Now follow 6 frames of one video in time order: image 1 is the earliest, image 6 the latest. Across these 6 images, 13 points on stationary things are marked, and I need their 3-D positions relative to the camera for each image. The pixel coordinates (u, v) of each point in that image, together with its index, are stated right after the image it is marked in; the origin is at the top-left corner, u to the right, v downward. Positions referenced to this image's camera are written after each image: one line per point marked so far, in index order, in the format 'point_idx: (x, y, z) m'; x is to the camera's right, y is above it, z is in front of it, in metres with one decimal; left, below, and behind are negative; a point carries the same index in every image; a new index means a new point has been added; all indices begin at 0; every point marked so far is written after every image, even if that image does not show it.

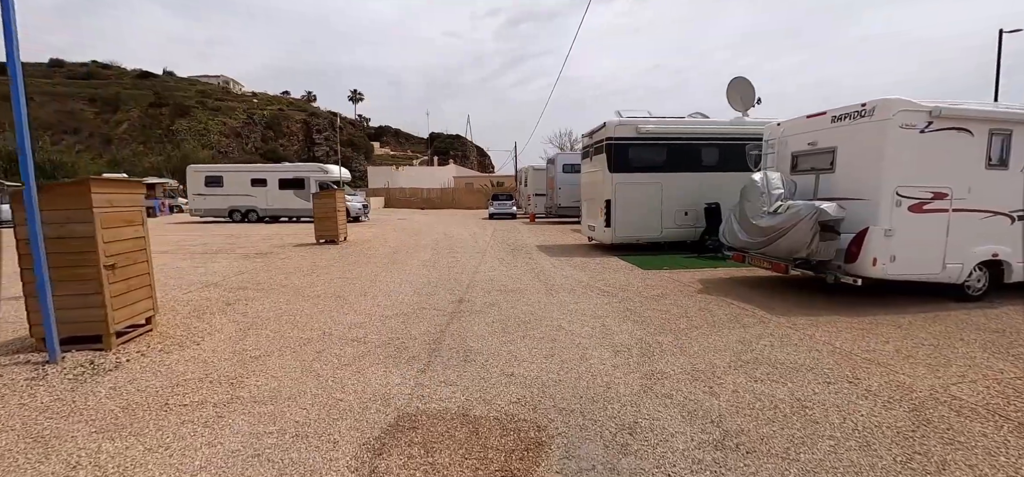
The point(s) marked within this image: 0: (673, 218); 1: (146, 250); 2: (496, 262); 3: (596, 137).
0: (+4.0, +0.5, +10.9) m
1: (-4.0, -0.1, +4.8) m
2: (-0.4, -0.5, +9.7) m
3: (+2.1, +2.6, +11.2) m
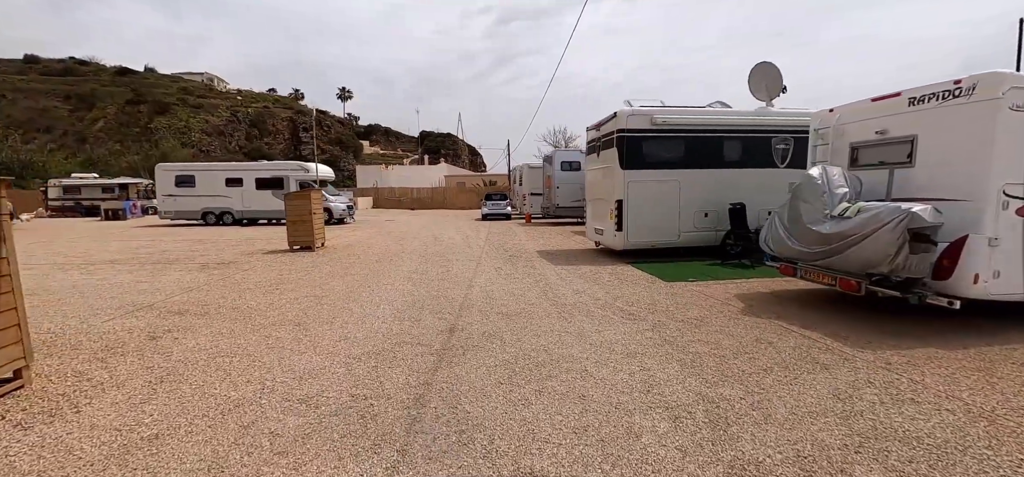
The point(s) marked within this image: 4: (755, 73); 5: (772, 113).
0: (+4.0, +0.4, +9.6) m
1: (-3.9, -0.3, +3.5) m
2: (-0.4, -0.6, +8.4) m
3: (+2.1, +2.5, +9.9) m
4: (+5.6, +3.8, +10.1) m
5: (+5.9, +2.8, +9.9) m
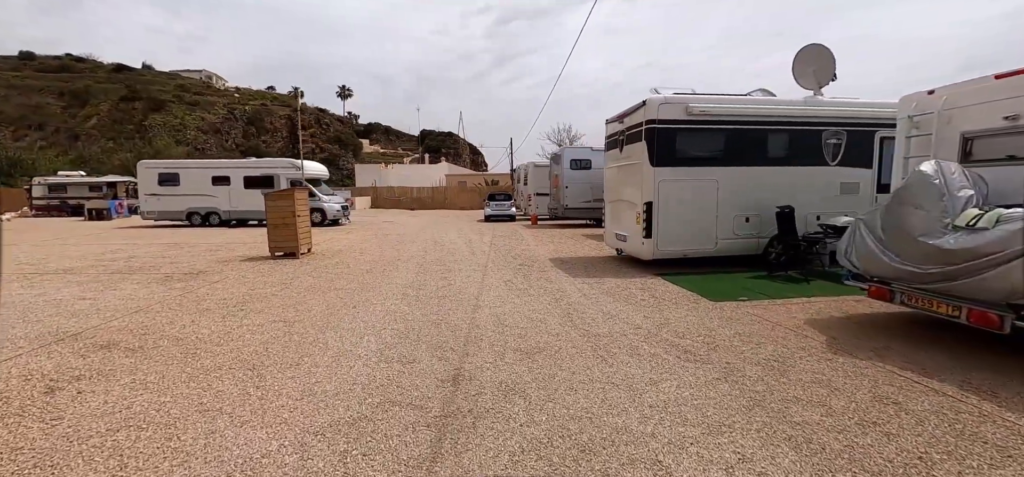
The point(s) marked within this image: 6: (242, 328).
0: (+4.2, +0.2, +8.4) m
1: (-3.7, -0.4, +2.2) m
2: (-0.2, -0.8, +7.1) m
3: (+2.3, +2.3, +8.6) m
4: (+5.9, +3.6, +8.8) m
5: (+6.1, +2.7, +8.7) m
6: (-3.2, -1.0, +5.2) m
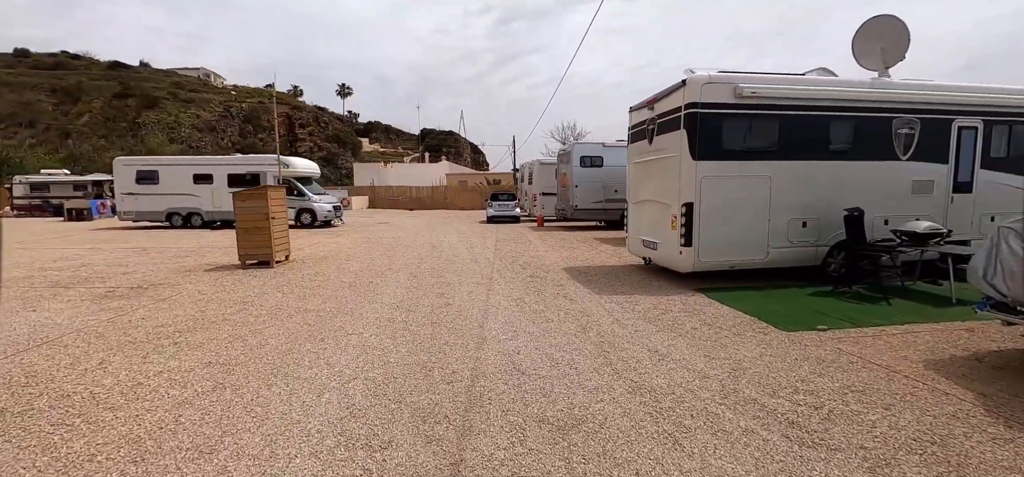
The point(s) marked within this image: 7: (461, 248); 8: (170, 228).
0: (+4.4, +0.1, +7.0) m
1: (-3.6, -0.6, +0.8) m
2: (0.0, -0.9, +5.7) m
3: (+2.5, +2.2, +7.2) m
4: (+6.0, +3.5, +7.4) m
5: (+6.3, +2.6, +7.3) m
6: (-3.0, -1.2, +3.8) m
7: (-1.3, -0.2, +11.6) m
8: (-14.1, +0.4, +18.1) m
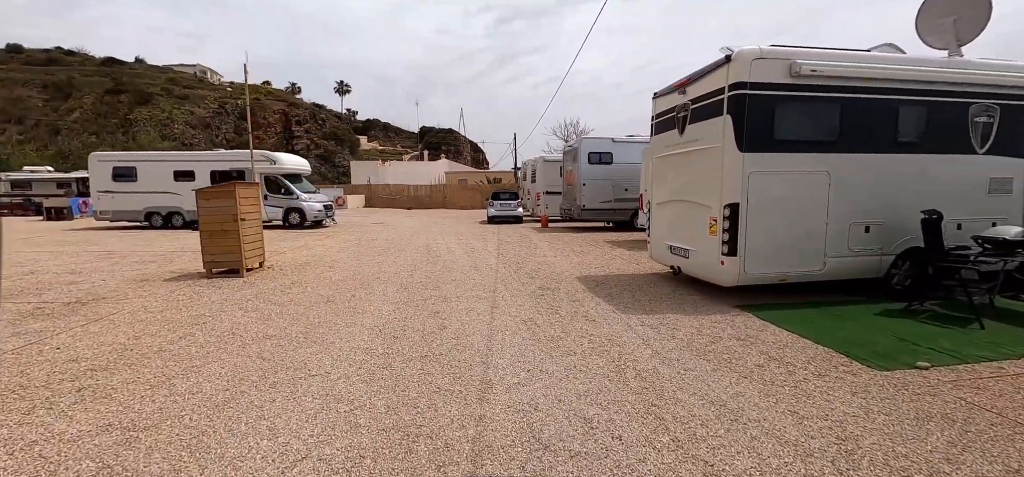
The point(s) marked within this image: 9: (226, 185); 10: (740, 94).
0: (+4.5, 0.0, +5.9) m
1: (-3.5, -0.7, -0.3) m
2: (+0.1, -1.0, +4.6) m
3: (+2.6, +2.1, +6.1) m
4: (+6.1, +3.4, +6.3) m
5: (+6.4, +2.4, +6.1) m
6: (-2.9, -1.3, +2.7) m
7: (-1.2, -0.3, +10.5) m
8: (-14.0, +0.4, +16.9) m
9: (-4.7, +0.9, +7.3) m
10: (+2.8, +1.8, +5.4) m
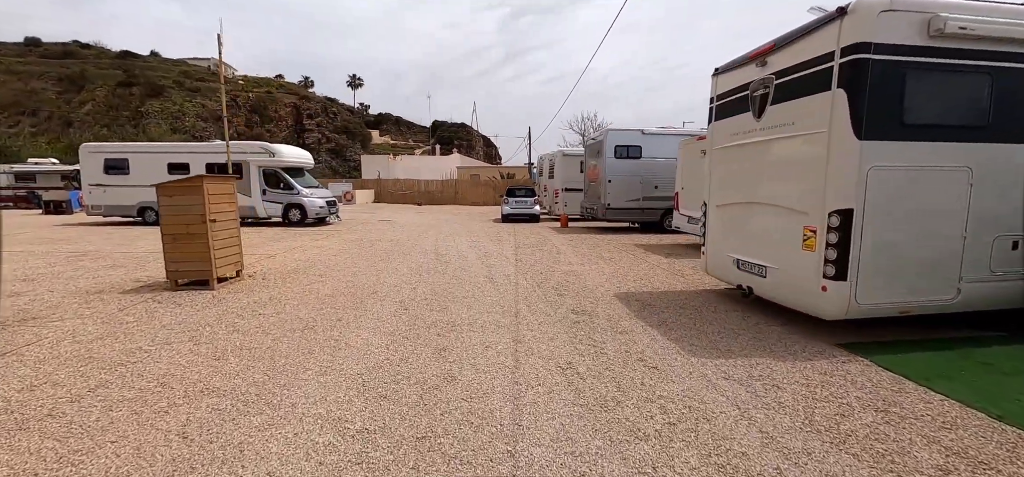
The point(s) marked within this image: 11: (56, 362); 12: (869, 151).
0: (+4.8, -0.2, +4.4) m
1: (-3.3, -0.8, -1.5) m
2: (+0.4, -1.2, +3.3) m
3: (+2.9, +1.9, +4.7) m
4: (+6.5, +3.2, +4.8) m
5: (+6.7, +2.2, +4.6) m
6: (-2.7, -1.4, +1.4) m
7: (-0.8, -0.4, +9.1) m
8: (-13.4, +0.5, +15.9) m
9: (-4.4, +0.8, +6.1) m
10: (+3.1, +1.6, +4.0) m
11: (-4.0, -1.1, +3.9) m
12: (+3.3, +0.8, +4.1) m
